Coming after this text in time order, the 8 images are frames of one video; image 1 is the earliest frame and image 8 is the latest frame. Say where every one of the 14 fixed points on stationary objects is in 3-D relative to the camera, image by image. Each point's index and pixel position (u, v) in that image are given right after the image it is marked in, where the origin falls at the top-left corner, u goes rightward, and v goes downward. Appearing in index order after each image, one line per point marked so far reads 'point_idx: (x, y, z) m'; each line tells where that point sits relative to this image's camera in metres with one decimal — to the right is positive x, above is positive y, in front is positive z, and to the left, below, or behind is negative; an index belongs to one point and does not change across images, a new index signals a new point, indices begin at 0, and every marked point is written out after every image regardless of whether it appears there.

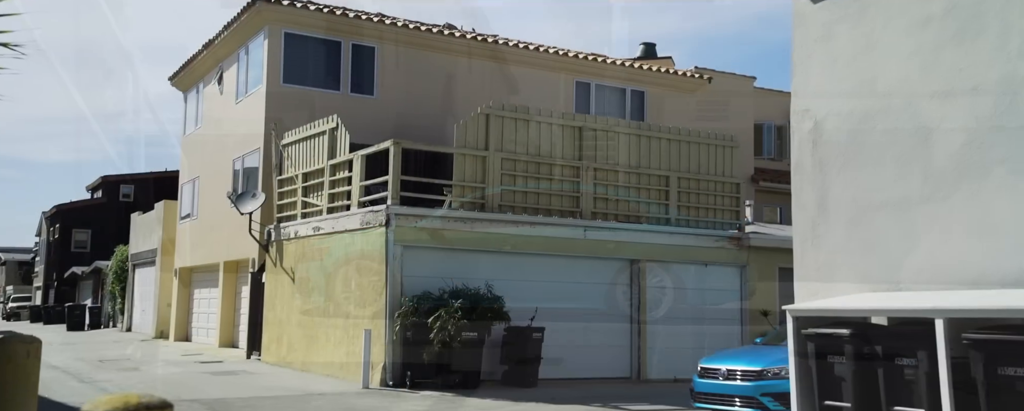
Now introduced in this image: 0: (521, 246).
0: (0.0, -0.6, +15.0) m
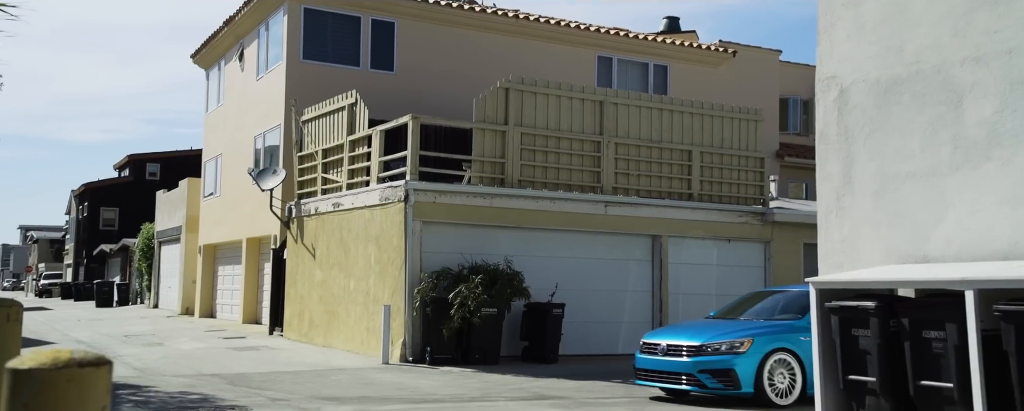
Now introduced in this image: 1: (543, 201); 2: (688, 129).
0: (+0.3, -0.2, +14.8) m
1: (+0.5, +0.1, +14.9) m
2: (+2.9, +1.3, +16.6) m
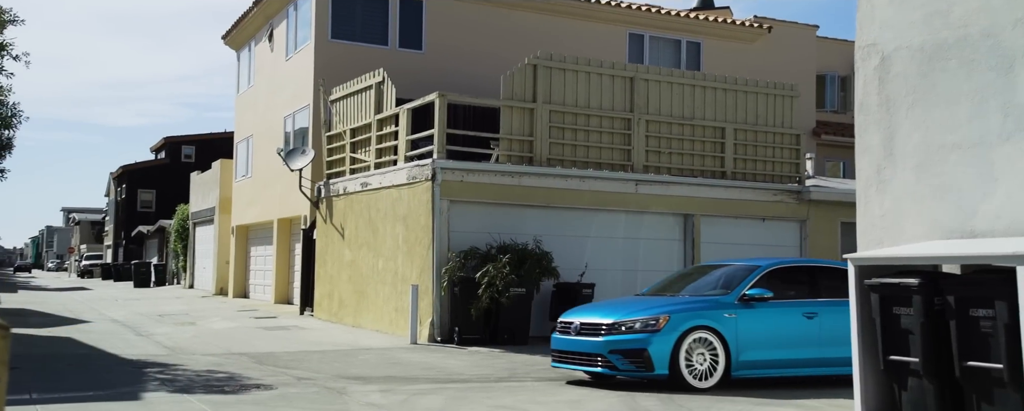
0: (+0.8, +0.1, +14.6) m
1: (+0.9, +0.4, +14.7) m
2: (+3.4, +1.7, +16.2) m
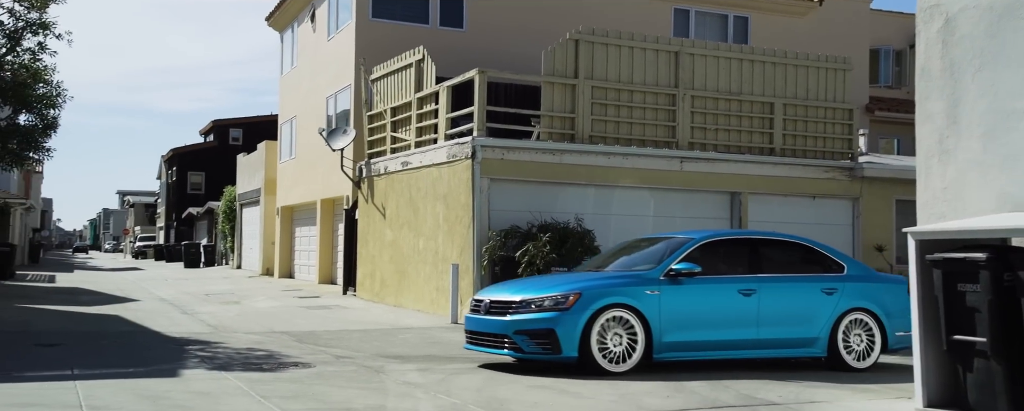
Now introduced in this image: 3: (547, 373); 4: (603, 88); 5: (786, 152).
0: (+1.4, +0.4, +14.4) m
1: (+1.5, +0.7, +14.4) m
2: (+4.1, +2.0, +15.8) m
3: (+0.3, -1.5, +9.1) m
4: (+1.3, +1.7, +14.5) m
5: (+4.3, +0.8, +15.8) m
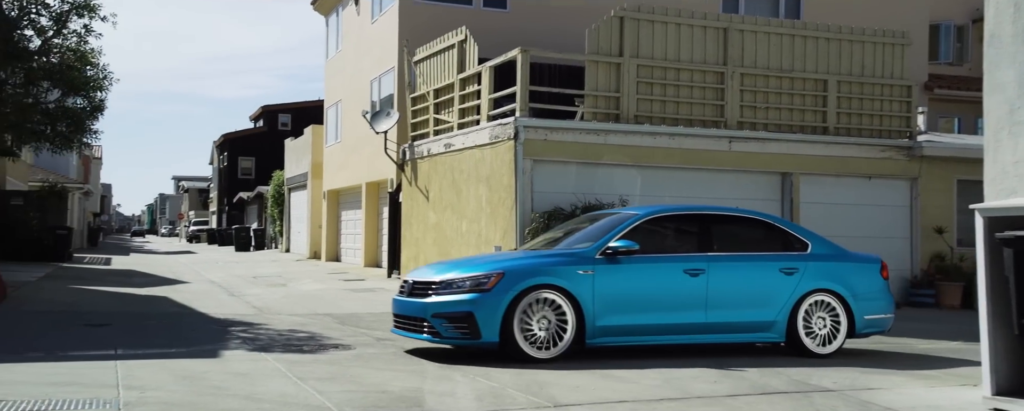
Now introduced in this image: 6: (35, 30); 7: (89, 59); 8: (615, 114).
0: (+2.0, +0.7, +14.1) m
1: (+2.1, +0.9, +14.1) m
2: (+4.7, +2.3, +15.4) m
3: (+0.7, -1.4, +8.9) m
4: (+1.9, +2.0, +14.2) m
5: (+5.0, +1.1, +15.4) m
6: (-6.6, +2.4, +14.0) m
7: (-6.4, +2.2, +15.2) m
8: (+1.4, +1.3, +14.0) m
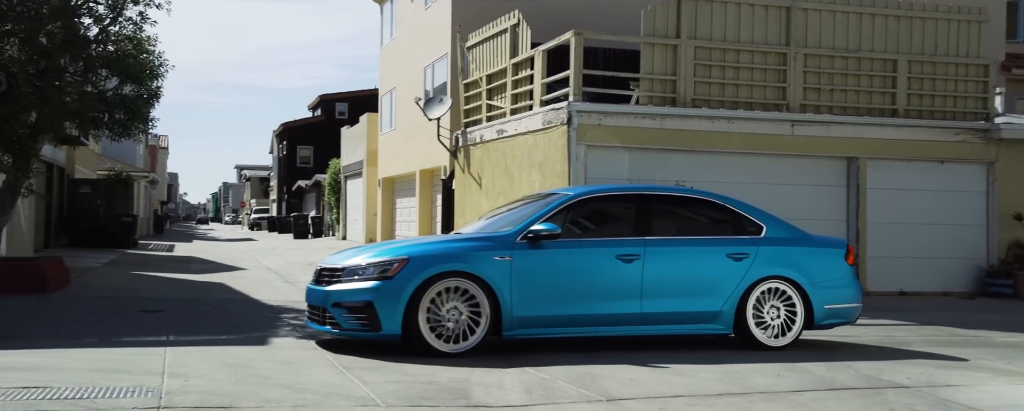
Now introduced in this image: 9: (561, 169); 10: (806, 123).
0: (+2.7, +0.9, +13.7) m
1: (+2.8, +1.1, +13.7) m
2: (+5.5, +2.5, +14.8) m
3: (+1.1, -1.2, +8.6) m
4: (+2.7, +2.2, +13.8) m
5: (+5.8, +1.3, +14.8) m
6: (-5.9, +2.6, +14.0) m
7: (-5.6, +2.4, +15.2) m
8: (+2.2, +1.5, +13.6) m
9: (+0.6, +0.5, +13.3) m
10: (+4.1, +1.1, +14.1) m
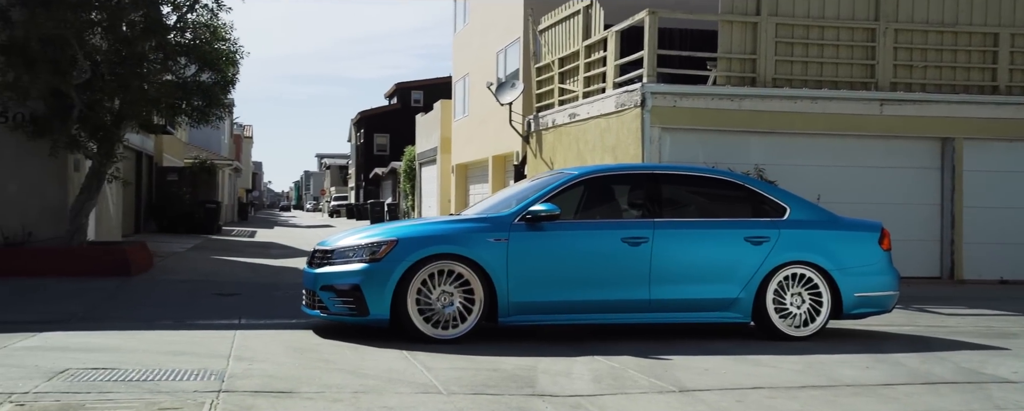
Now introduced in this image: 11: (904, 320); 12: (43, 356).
0: (+3.7, +1.1, +13.2) m
1: (+3.8, +1.3, +13.2) m
2: (+6.6, +2.7, +14.1) m
3: (+1.7, -1.1, +8.3) m
4: (+3.6, +2.4, +13.3) m
5: (+6.8, +1.5, +14.1) m
6: (-4.9, +2.9, +14.2) m
7: (-4.5, +2.7, +15.3) m
8: (+3.1, +1.7, +13.1) m
9: (+1.6, +0.7, +12.9) m
10: (+5.1, +1.3, +13.5) m
11: (+3.8, -1.1, +9.8) m
12: (-3.0, -1.0, +6.4) m
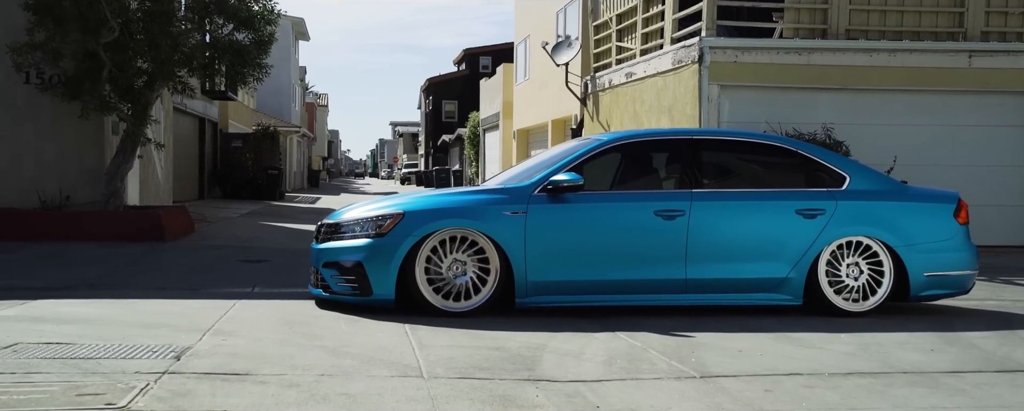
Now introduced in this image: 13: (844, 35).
0: (+4.2, +1.5, +12.0) m
1: (+4.3, +1.8, +12.0) m
2: (+7.2, +3.1, +12.7) m
3: (+1.9, -0.8, +7.4) m
4: (+4.2, +2.8, +12.1) m
5: (+7.4, +2.0, +12.7) m
6: (-4.2, +3.4, +13.6) m
7: (-3.8, +3.2, +14.7) m
8: (+3.7, +2.1, +12.0) m
9: (+2.1, +1.1, +12.0) m
10: (+5.6, +1.8, +12.2) m
11: (+4.1, -0.8, +8.7) m
12: (-3.0, -0.7, +5.9) m
13: (+3.9, +2.0, +12.0) m
